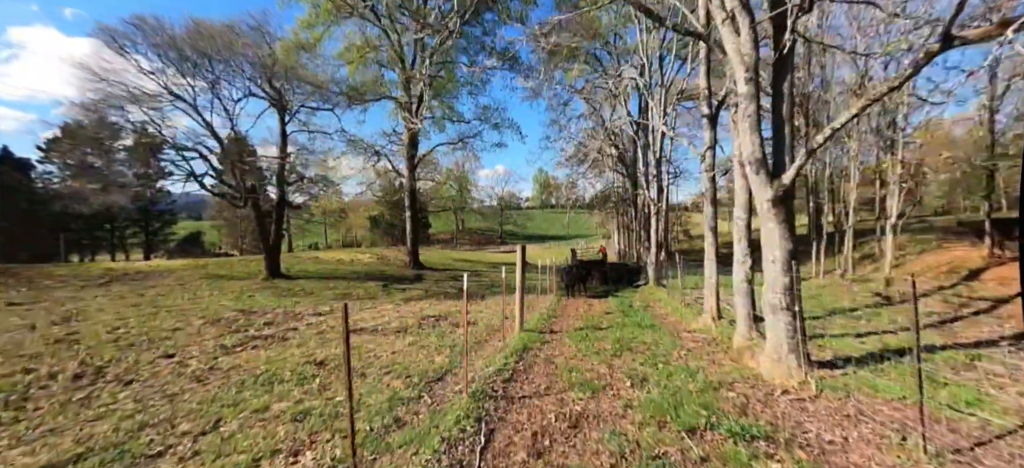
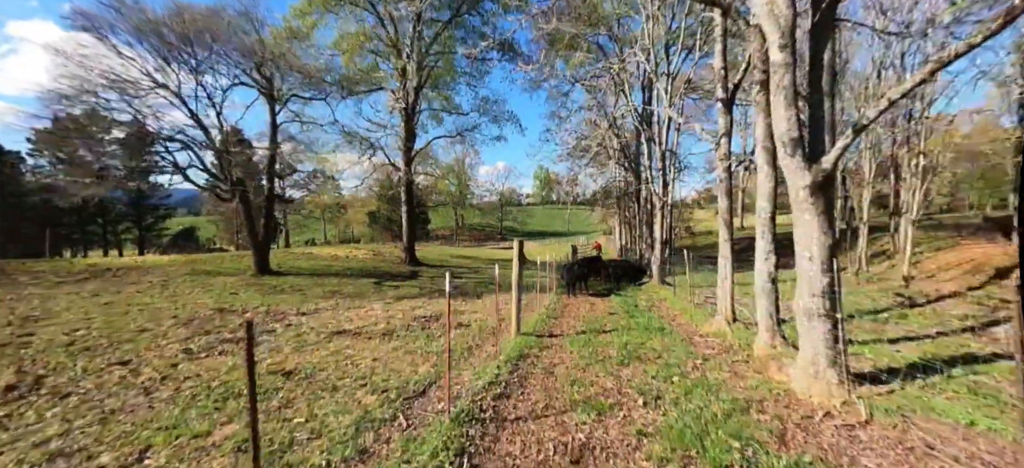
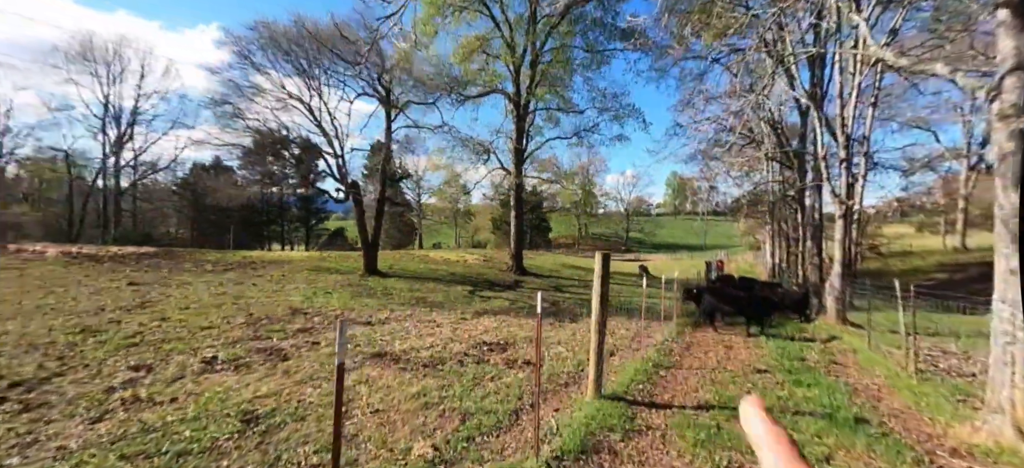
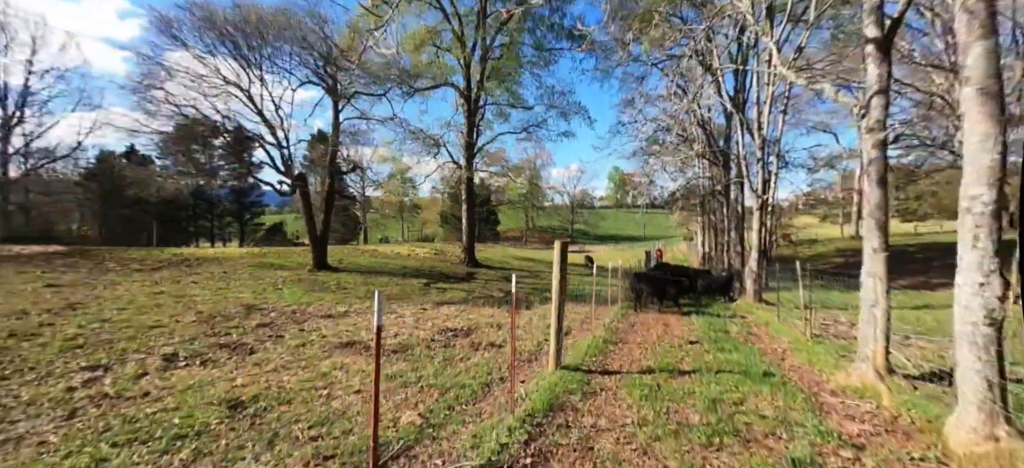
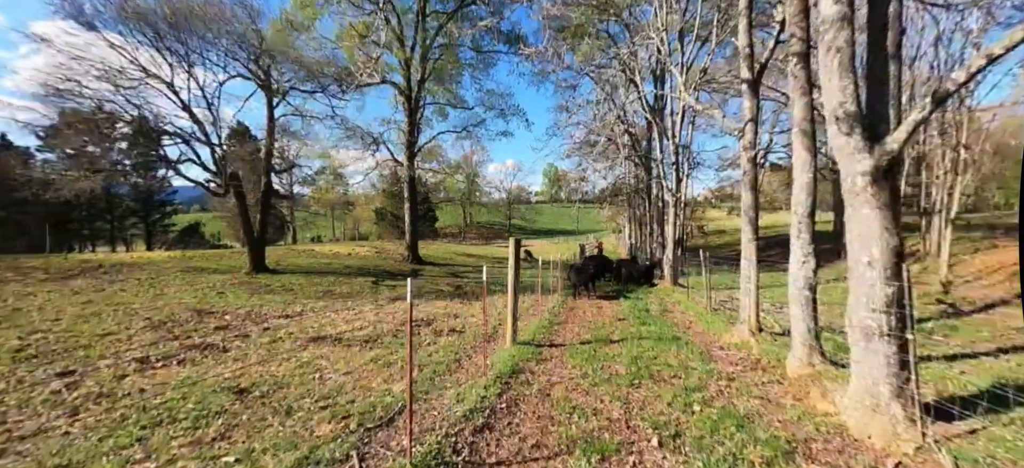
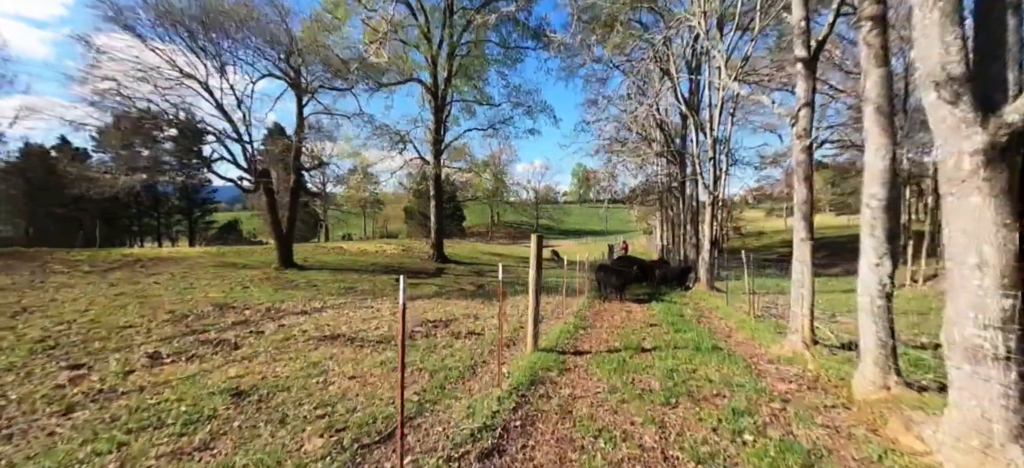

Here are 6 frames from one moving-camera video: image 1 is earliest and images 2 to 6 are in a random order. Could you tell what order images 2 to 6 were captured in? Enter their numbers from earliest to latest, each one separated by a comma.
2, 5, 6, 4, 3
